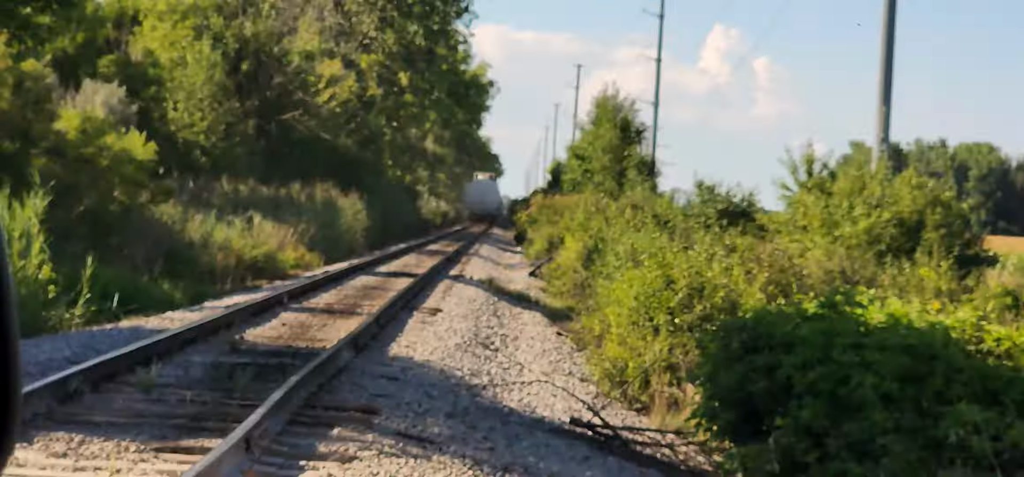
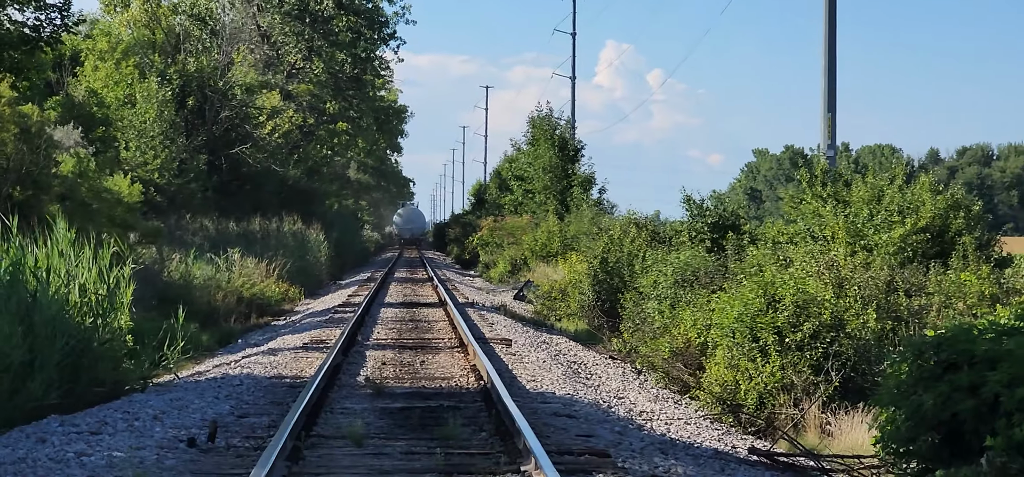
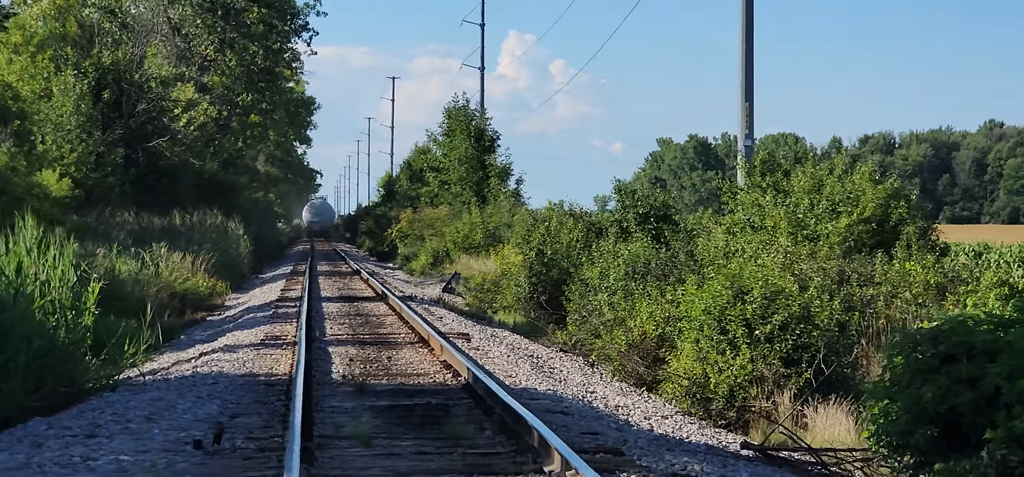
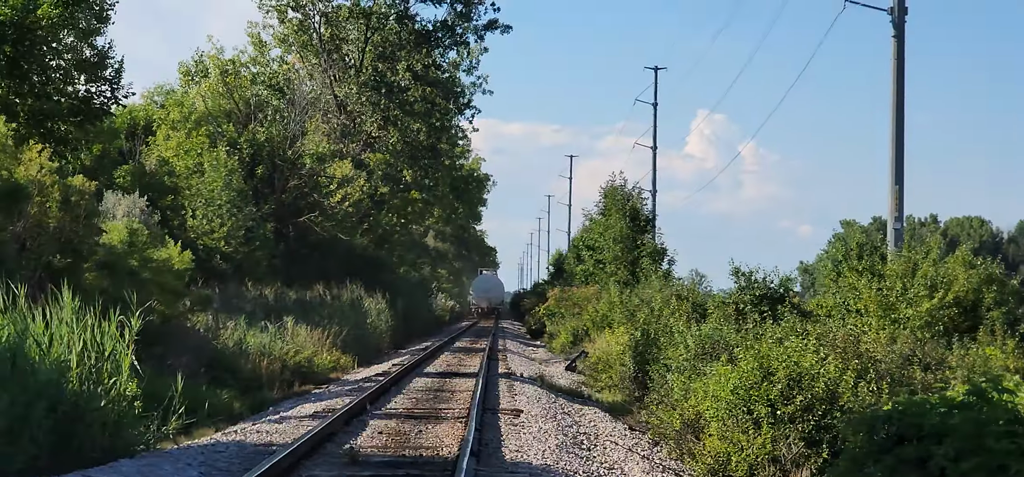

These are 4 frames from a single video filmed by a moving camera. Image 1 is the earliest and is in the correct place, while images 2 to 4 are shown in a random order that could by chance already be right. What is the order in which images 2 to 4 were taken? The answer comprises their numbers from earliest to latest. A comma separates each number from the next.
4, 2, 3
